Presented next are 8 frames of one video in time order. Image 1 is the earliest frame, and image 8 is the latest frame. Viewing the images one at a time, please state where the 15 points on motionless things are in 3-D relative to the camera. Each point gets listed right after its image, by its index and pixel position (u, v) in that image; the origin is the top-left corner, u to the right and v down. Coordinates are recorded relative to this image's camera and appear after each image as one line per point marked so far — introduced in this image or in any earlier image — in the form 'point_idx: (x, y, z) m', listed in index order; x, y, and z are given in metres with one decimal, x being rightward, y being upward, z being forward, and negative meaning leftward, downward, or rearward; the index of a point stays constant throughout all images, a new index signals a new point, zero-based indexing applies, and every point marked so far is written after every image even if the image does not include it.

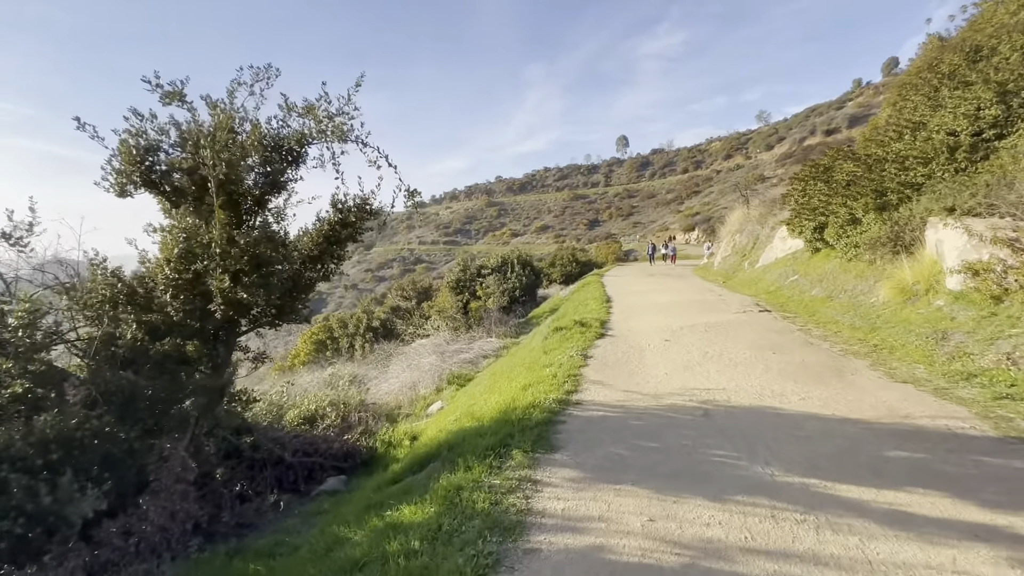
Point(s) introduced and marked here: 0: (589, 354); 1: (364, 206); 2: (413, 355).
0: (+1.2, -1.0, +7.4) m
1: (-1.6, +0.9, +5.4) m
2: (-3.1, -2.1, +15.0) m
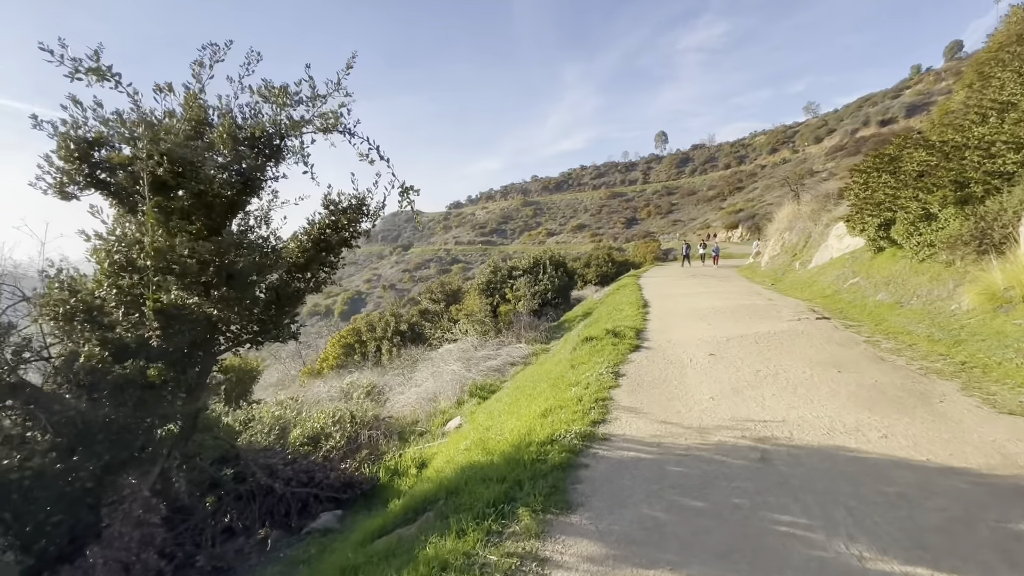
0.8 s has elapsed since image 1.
0: (+1.4, -1.1, +6.5) m
1: (-1.5, +0.8, +4.7) m
2: (-2.2, -2.2, +14.4) m
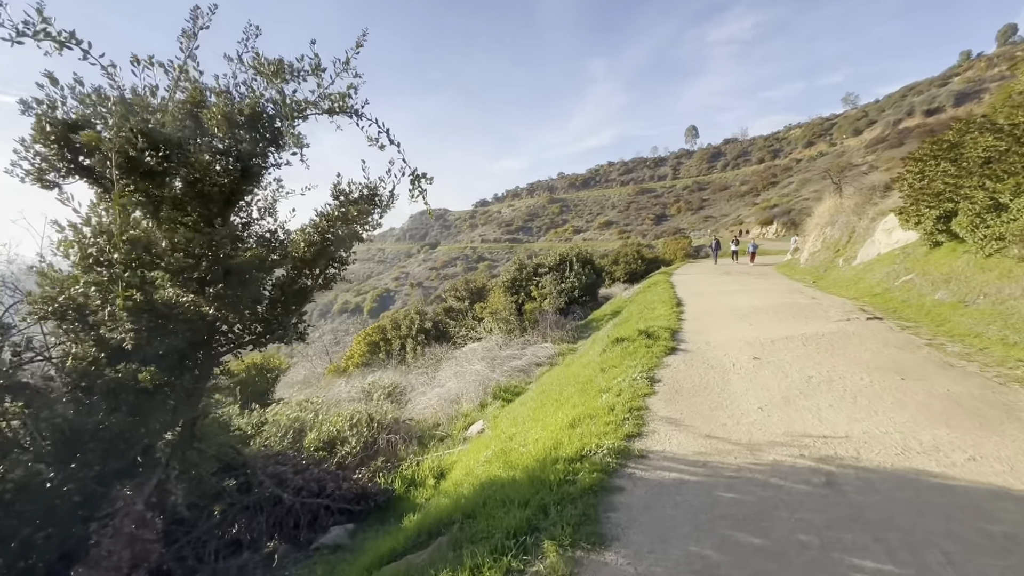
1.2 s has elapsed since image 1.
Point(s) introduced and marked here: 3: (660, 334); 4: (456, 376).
0: (+1.8, -1.1, +6.0) m
1: (-1.2, +0.8, +4.4) m
2: (-1.5, -2.1, +14.1) m
3: (+2.5, -0.8, +8.2) m
4: (-1.4, -2.2, +12.1) m
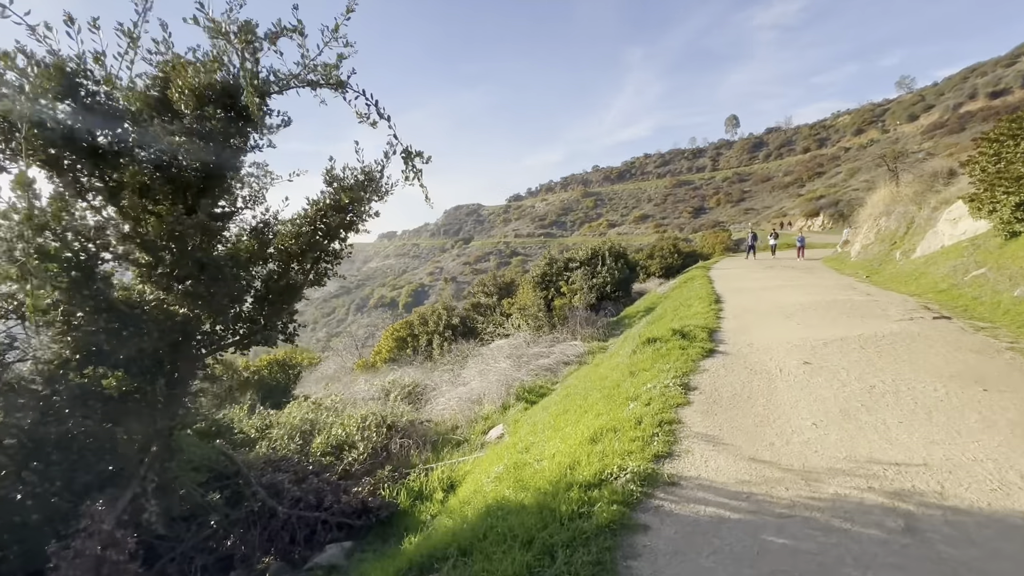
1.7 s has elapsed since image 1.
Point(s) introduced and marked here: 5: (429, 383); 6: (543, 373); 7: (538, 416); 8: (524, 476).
0: (+2.0, -1.0, +5.3) m
1: (-1.2, +0.9, +3.9) m
2: (-0.7, -2.0, +13.7) m
3: (+2.8, -0.7, +7.5) m
4: (-0.8, -2.1, +11.7) m
5: (-2.0, -2.3, +11.6) m
6: (+0.7, -2.1, +11.8) m
7: (+0.4, -1.8, +6.9) m
8: (+0.1, -1.5, +4.0) m
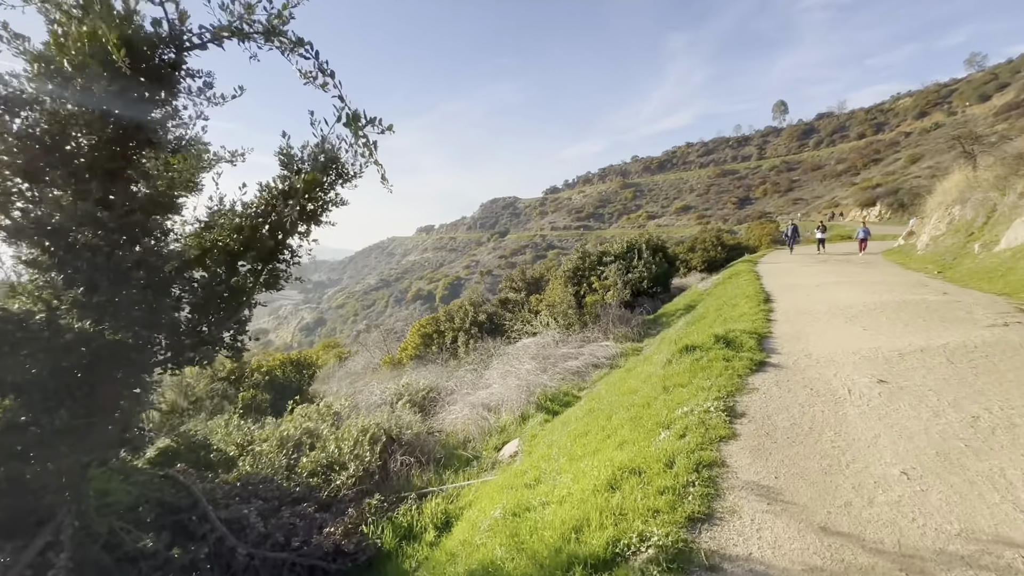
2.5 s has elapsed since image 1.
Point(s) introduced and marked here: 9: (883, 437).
0: (+2.0, -1.1, +4.4) m
1: (-1.2, +0.8, +3.2) m
2: (0.0, -1.9, +12.9) m
3: (+3.1, -0.7, +6.5) m
4: (-0.2, -2.0, +10.9) m
5: (-1.4, -2.2, +11.0) m
6: (+1.3, -2.0, +10.9) m
7: (+0.6, -1.8, +6.1) m
8: (+0.1, -1.6, +3.2) m
9: (+2.8, -1.1, +3.7) m
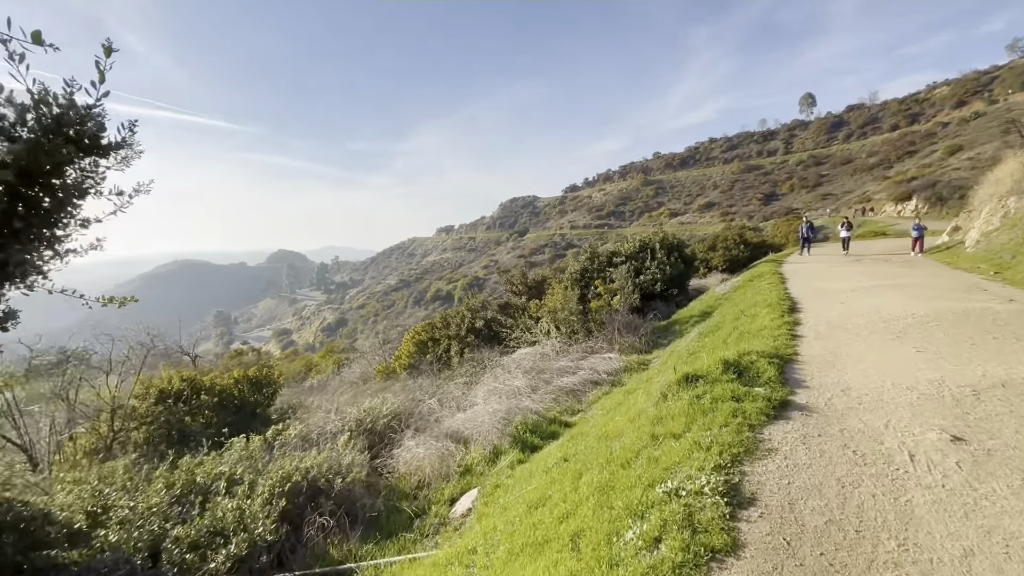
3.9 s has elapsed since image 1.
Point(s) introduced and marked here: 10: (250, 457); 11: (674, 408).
0: (+1.4, -1.2, +3.0) m
1: (-1.8, +0.6, +1.9) m
2: (-0.2, -2.0, +11.6) m
3: (+2.6, -0.8, +5.1) m
4: (-0.5, -2.2, +9.6) m
5: (-1.7, -2.4, +9.8) m
6: (+1.0, -2.1, +9.6) m
7: (+0.1, -2.0, +4.8) m
8: (-0.6, -1.7, +1.9) m
9: (+2.2, -1.3, +2.3) m
10: (-3.3, -2.1, +6.2) m
11: (+1.5, -1.1, +4.6) m
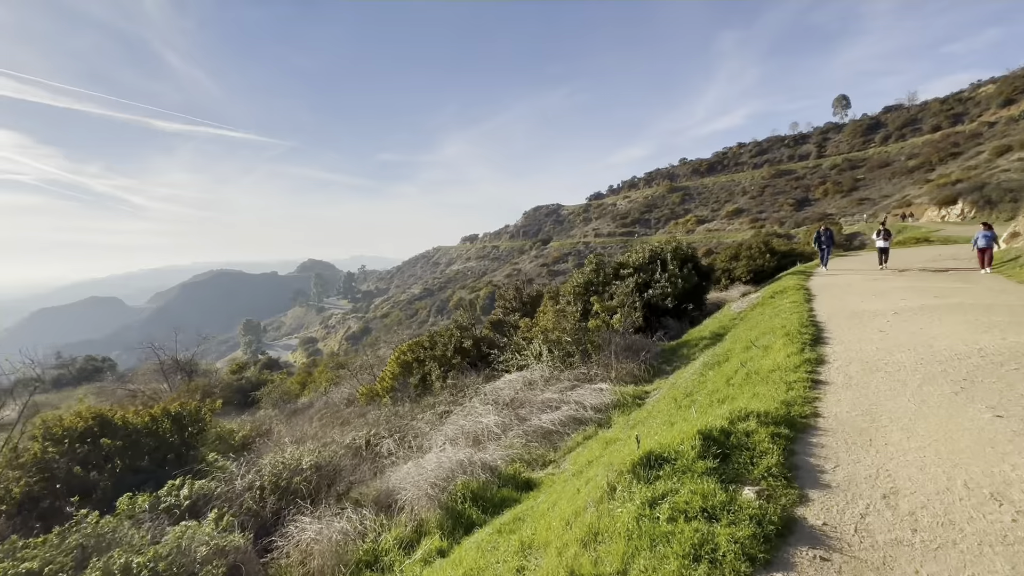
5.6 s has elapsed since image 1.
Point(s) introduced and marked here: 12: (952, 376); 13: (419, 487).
0: (+0.5, -1.5, +1.4) m
1: (-2.8, +0.4, +0.6) m
2: (-0.7, -2.4, +10.1) m
3: (+1.7, -1.1, +3.5) m
4: (-1.1, -2.5, +8.1) m
5: (-2.3, -2.8, +8.3) m
6: (+0.4, -2.5, +8.0) m
7: (-0.8, -2.3, +3.3) m
8: (-1.6, -2.0, +0.5) m
9: (+1.2, -1.5, +0.7) m
10: (-4.1, -2.4, +4.8) m
11: (+0.7, -1.4, +3.1) m
12: (+4.5, -0.9, +5.0) m
13: (-1.1, -2.4, +5.9) m
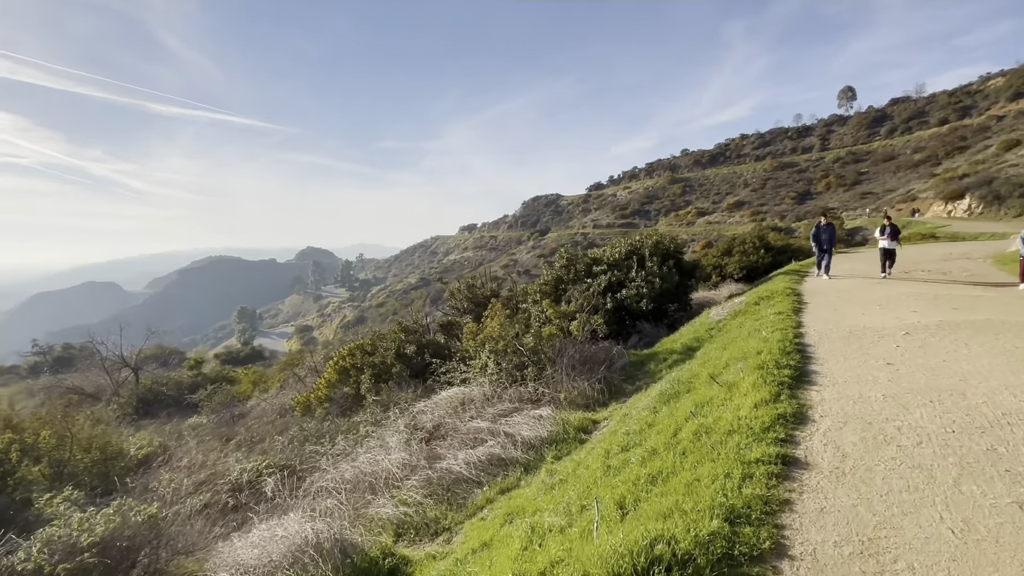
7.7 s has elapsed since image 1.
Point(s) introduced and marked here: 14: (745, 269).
0: (-0.8, -1.7, -0.4) m
1: (-4.1, +0.2, -1.3) m
2: (-2.0, -2.5, +8.3) m
3: (+0.4, -1.3, +1.6) m
4: (-2.4, -2.6, +6.3) m
5: (-3.6, -2.8, +6.5) m
6: (-0.9, -2.6, +6.2) m
7: (-2.1, -2.4, +1.5) m
8: (-2.9, -2.2, -1.3) m
9: (-0.1, -1.8, -1.1) m
10: (-5.4, -2.5, +3.0) m
11: (-0.7, -1.6, +1.2) m
12: (+3.2, -1.1, +3.2) m
13: (-2.4, -2.5, +4.1) m
14: (+8.9, +0.7, +18.8) m
